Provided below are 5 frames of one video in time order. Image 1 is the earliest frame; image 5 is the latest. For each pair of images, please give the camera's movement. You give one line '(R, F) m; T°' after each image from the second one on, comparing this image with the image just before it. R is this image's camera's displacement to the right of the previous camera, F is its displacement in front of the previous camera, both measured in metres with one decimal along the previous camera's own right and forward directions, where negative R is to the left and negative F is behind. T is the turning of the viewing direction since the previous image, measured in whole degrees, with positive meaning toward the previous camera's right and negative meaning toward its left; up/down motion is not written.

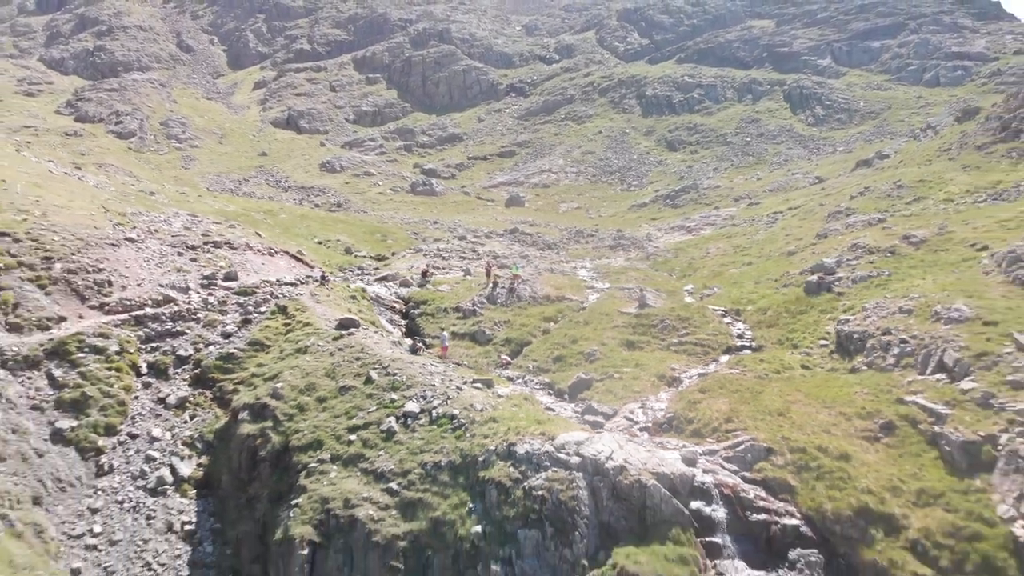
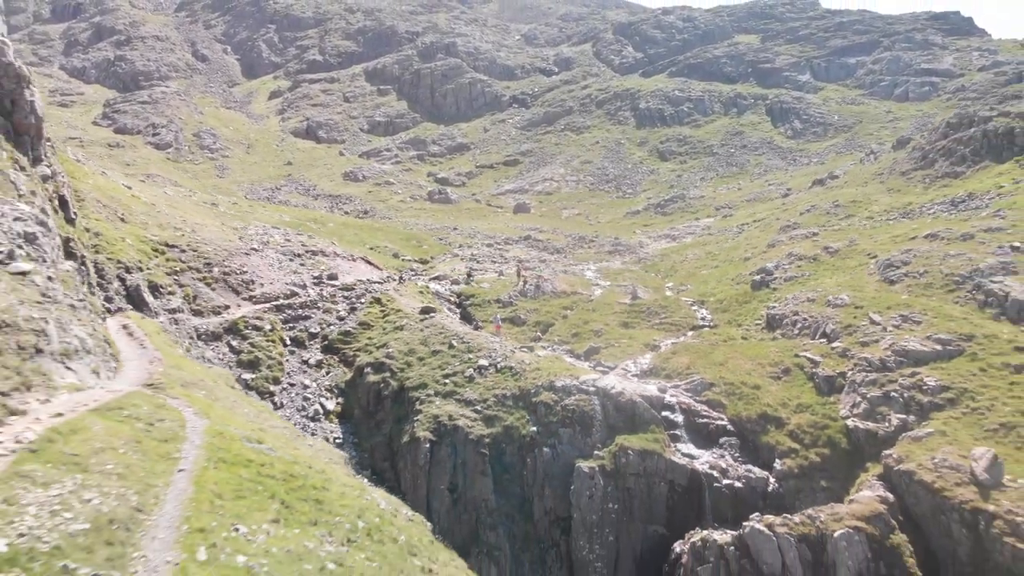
(-2.7, -15.6) m; 0°
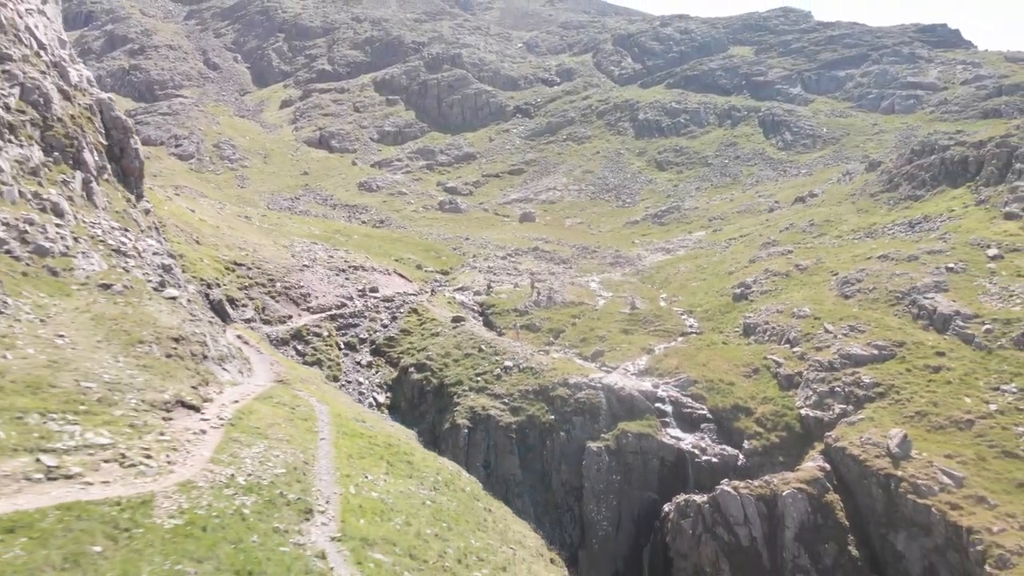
(-1.6, -9.8) m; 0°
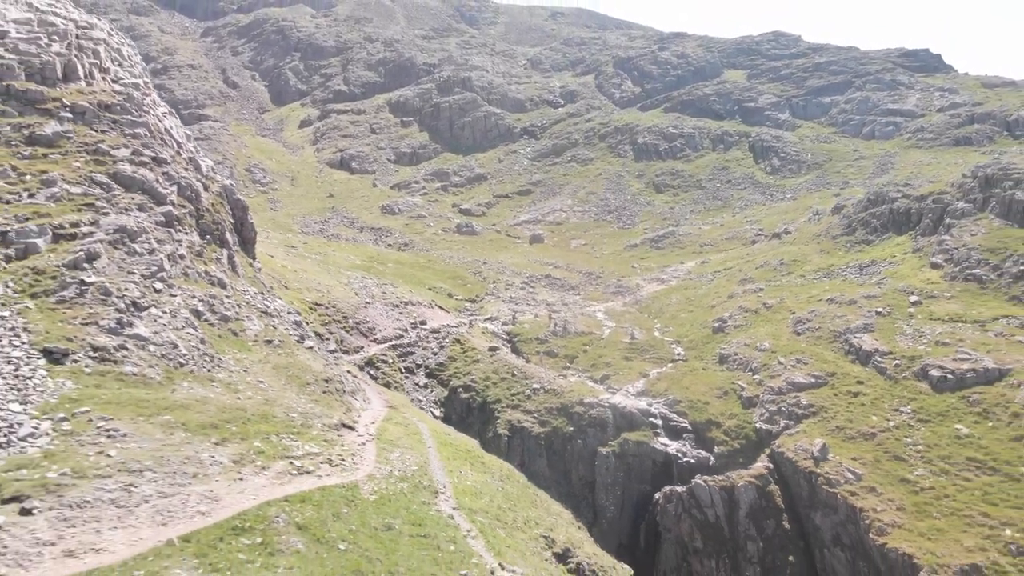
(-2.8, -16.6) m; 0°
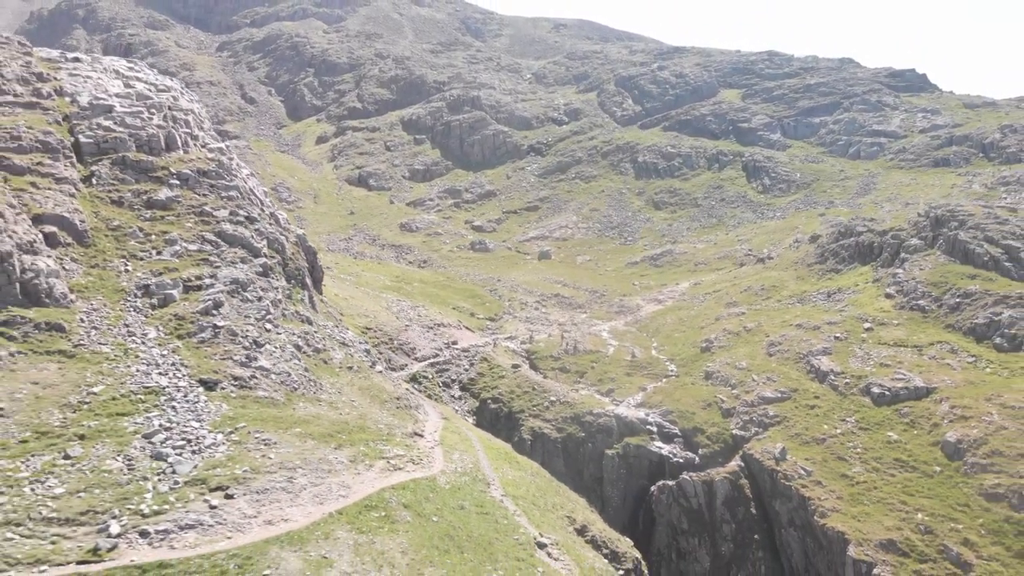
(-2.5, -15.5) m; 0°
